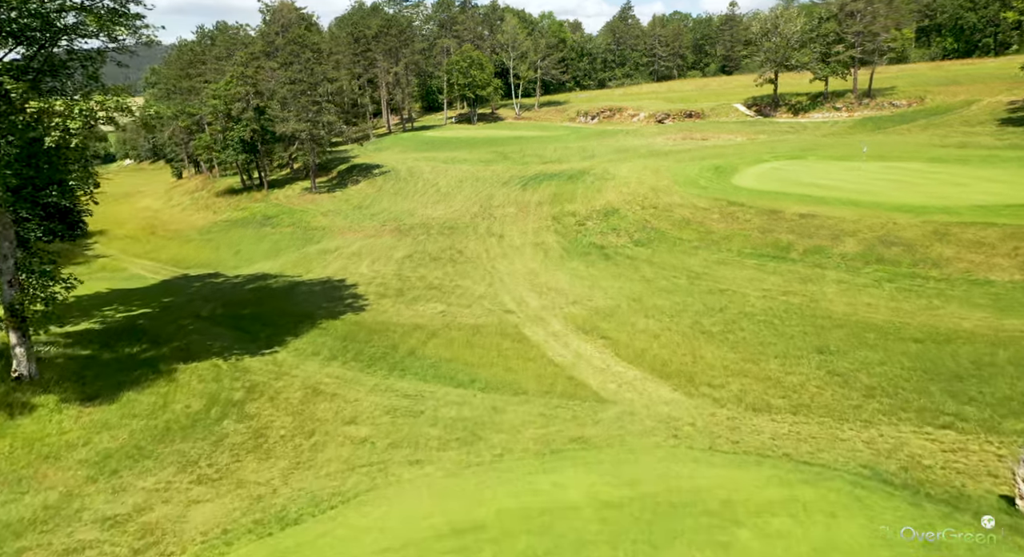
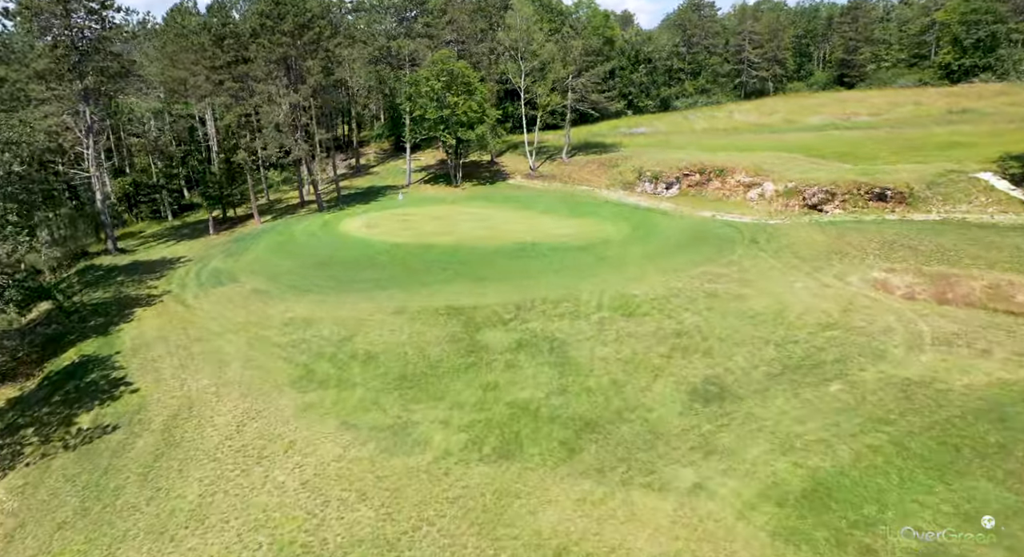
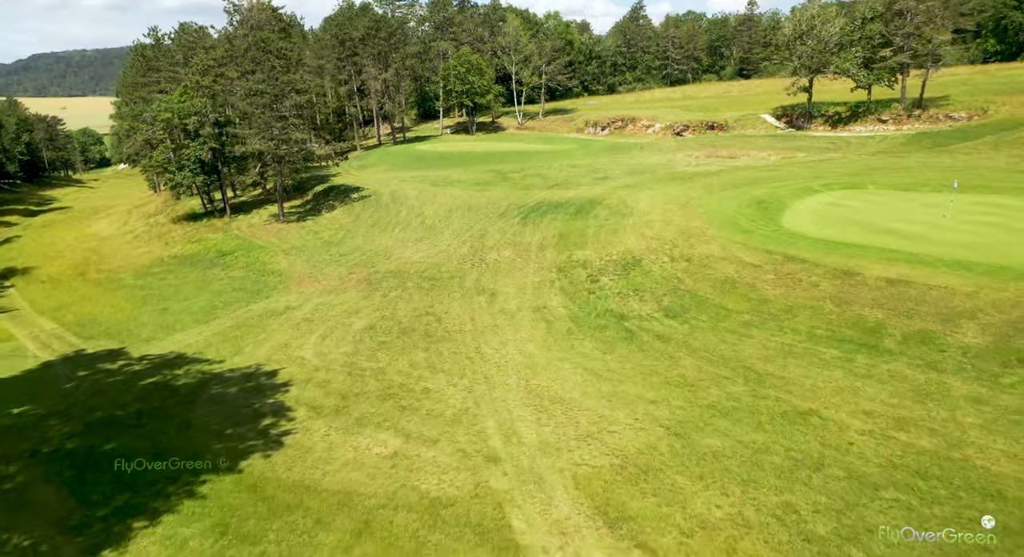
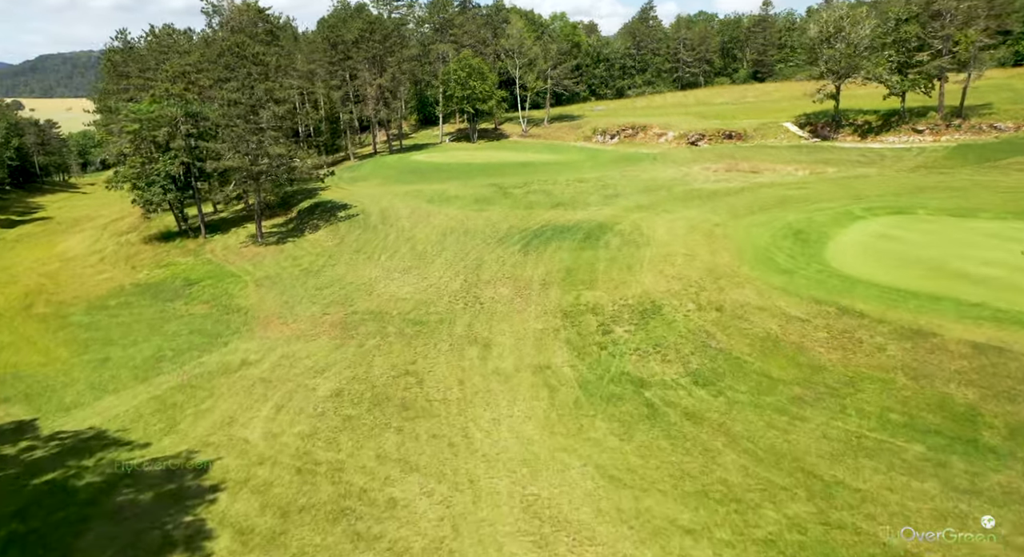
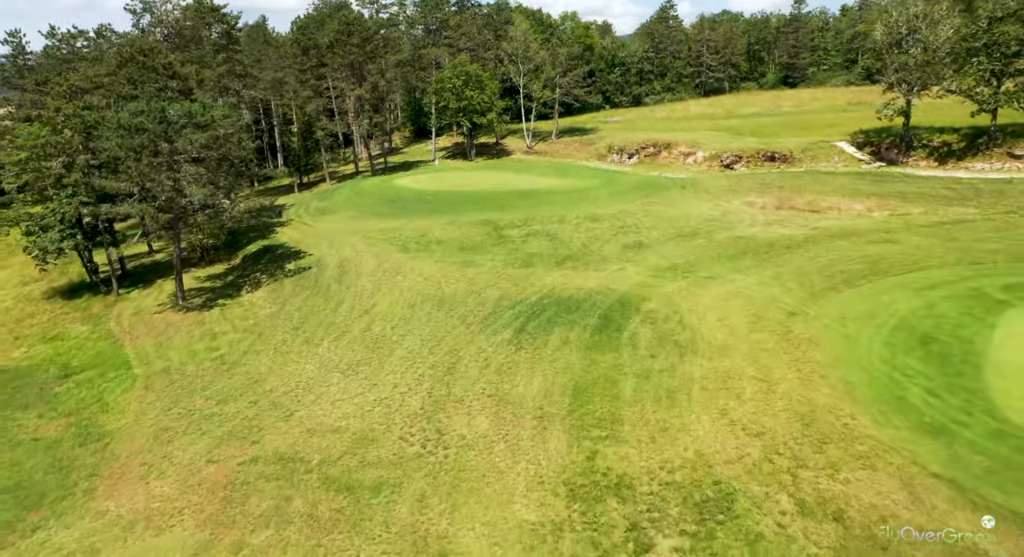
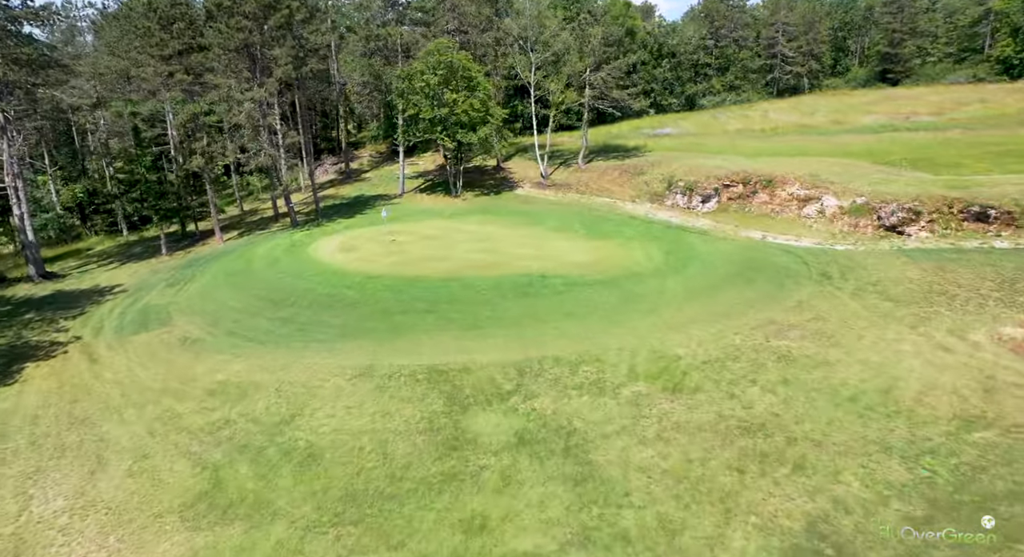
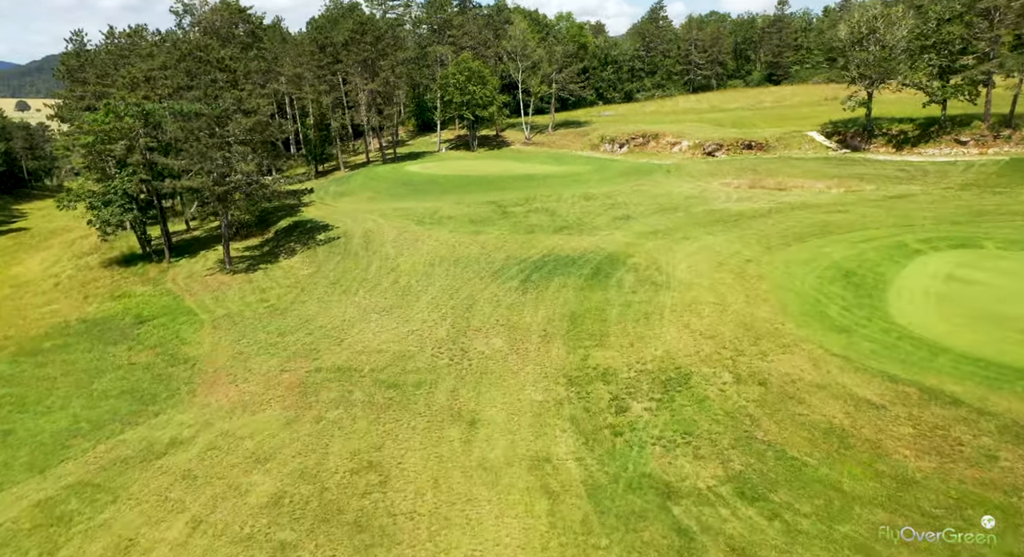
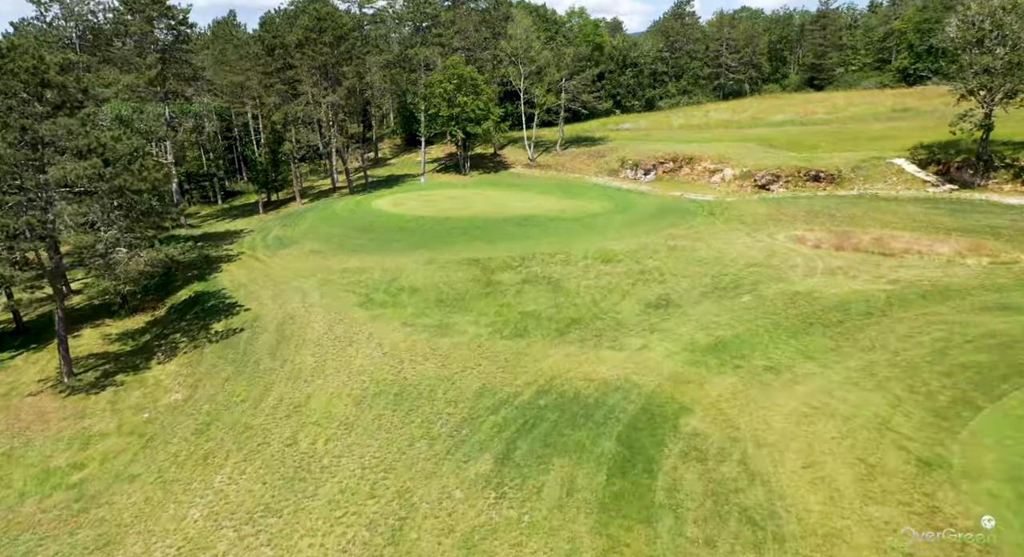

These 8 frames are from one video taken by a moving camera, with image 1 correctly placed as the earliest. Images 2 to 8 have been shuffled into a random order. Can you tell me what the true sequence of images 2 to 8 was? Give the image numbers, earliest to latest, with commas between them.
3, 4, 7, 5, 8, 2, 6
